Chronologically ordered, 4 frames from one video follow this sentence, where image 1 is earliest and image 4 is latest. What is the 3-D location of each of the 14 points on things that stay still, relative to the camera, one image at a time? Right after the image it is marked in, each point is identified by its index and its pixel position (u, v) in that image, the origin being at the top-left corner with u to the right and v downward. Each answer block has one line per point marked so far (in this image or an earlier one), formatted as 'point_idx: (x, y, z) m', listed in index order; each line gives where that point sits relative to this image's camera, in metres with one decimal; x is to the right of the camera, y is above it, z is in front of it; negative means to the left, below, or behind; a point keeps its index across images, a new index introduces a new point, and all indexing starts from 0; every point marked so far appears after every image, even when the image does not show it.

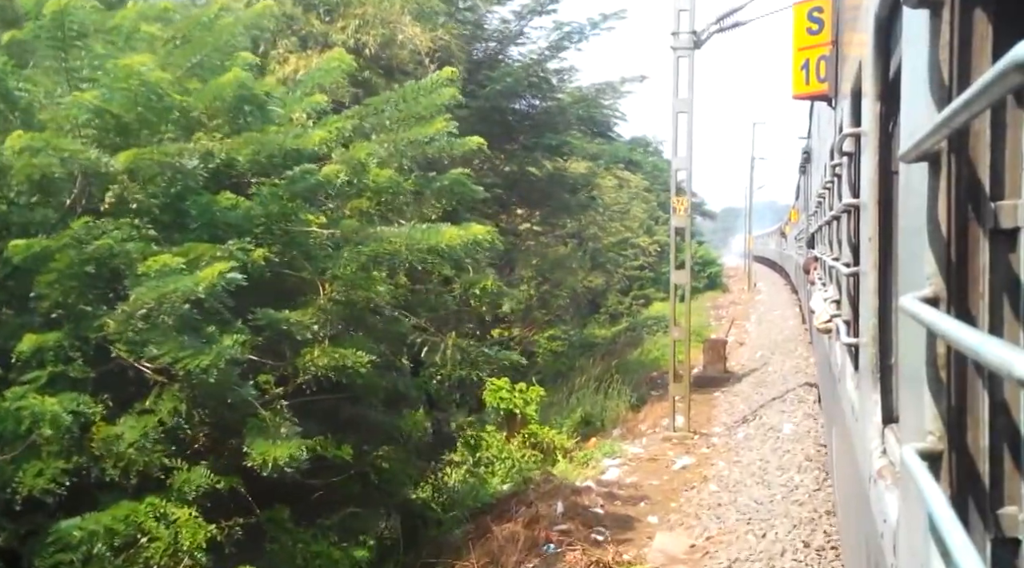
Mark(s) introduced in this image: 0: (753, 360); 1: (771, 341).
0: (+2.6, -0.9, +12.2) m
1: (+3.2, -0.7, +13.7) m
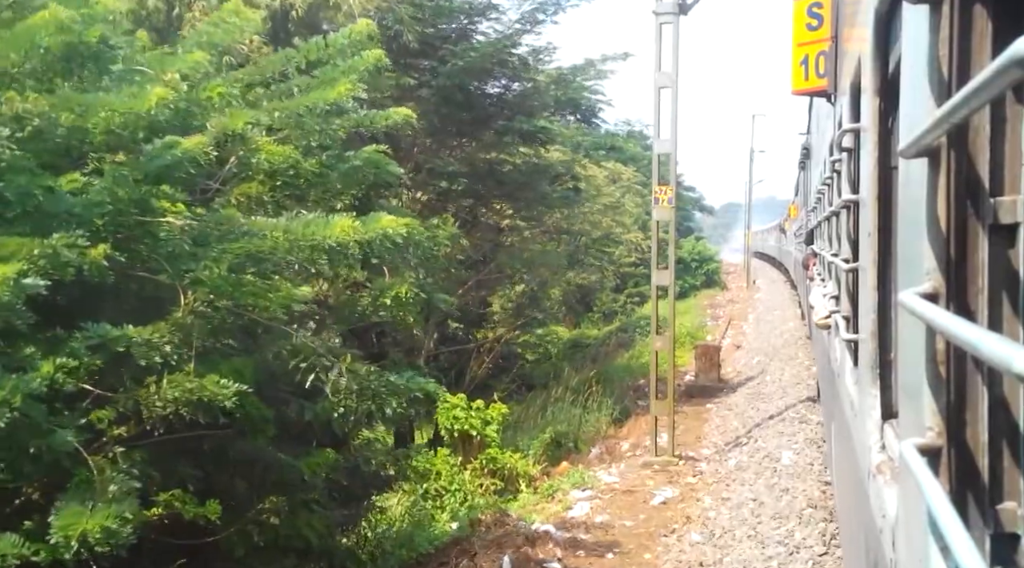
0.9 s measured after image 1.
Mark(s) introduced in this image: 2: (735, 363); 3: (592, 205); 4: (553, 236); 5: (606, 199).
0: (+2.4, -0.8, +11.3) m
1: (+3.0, -0.7, +12.8) m
2: (+2.4, -0.9, +11.9) m
3: (+1.0, +1.0, +14.5) m
4: (+0.4, +0.6, +13.4) m
5: (+1.3, +1.2, +15.7) m
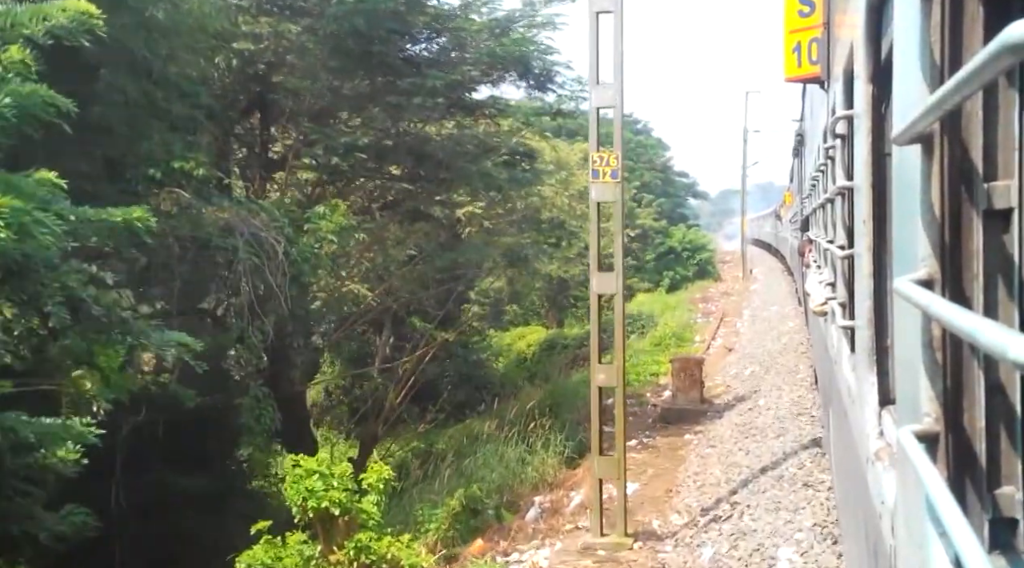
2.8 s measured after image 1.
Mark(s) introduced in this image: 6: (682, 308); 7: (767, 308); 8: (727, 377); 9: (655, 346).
0: (+1.9, -0.8, +9.6) m
1: (+2.5, -0.7, +11.0) m
2: (+1.9, -0.8, +10.2) m
3: (+0.5, +1.1, +12.7) m
4: (0.0, +0.6, +11.6) m
5: (+0.8, +1.3, +13.9) m
6: (+2.9, -0.4, +19.4) m
7: (+3.8, -0.4, +16.5) m
8: (+1.9, -0.8, +9.9) m
9: (+1.7, -0.8, +13.5) m
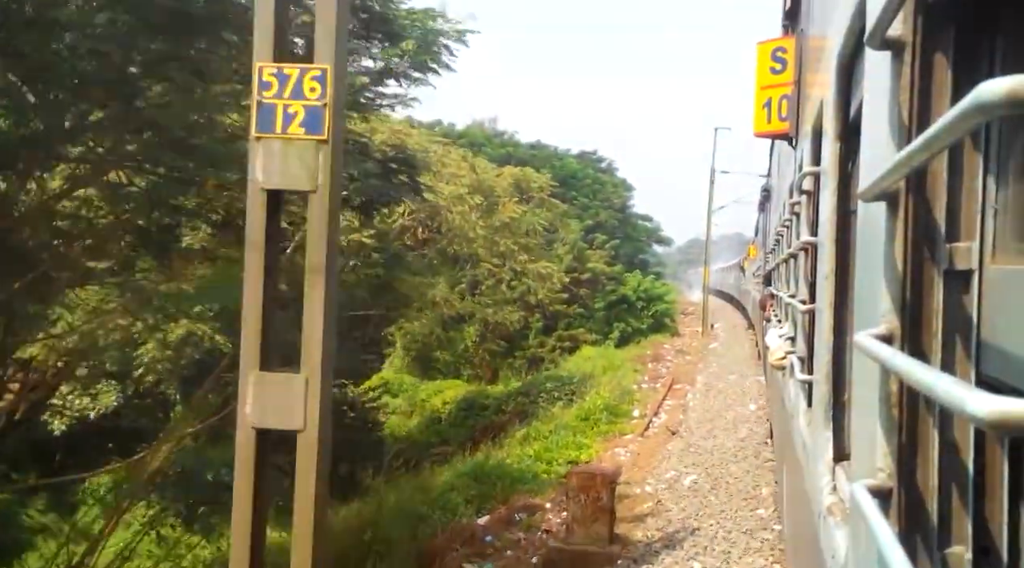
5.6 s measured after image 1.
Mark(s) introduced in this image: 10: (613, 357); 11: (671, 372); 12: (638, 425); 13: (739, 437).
0: (+1.0, -1.2, +6.9) m
1: (+1.5, -1.2, +8.4) m
2: (+1.0, -1.3, +7.5) m
3: (-0.4, +0.6, +10.1) m
4: (-1.0, +0.2, +9.0) m
5: (-0.1, +0.7, +11.3) m
6: (+1.7, -1.2, +16.8) m
7: (+2.6, -1.1, +13.9) m
8: (+1.0, -1.3, +7.2) m
9: (+0.7, -1.3, +10.8) m
10: (+1.7, -1.2, +19.5) m
11: (+2.4, -1.3, +17.1) m
12: (+1.2, -1.3, +10.5) m
13: (+1.7, -1.1, +8.6) m
